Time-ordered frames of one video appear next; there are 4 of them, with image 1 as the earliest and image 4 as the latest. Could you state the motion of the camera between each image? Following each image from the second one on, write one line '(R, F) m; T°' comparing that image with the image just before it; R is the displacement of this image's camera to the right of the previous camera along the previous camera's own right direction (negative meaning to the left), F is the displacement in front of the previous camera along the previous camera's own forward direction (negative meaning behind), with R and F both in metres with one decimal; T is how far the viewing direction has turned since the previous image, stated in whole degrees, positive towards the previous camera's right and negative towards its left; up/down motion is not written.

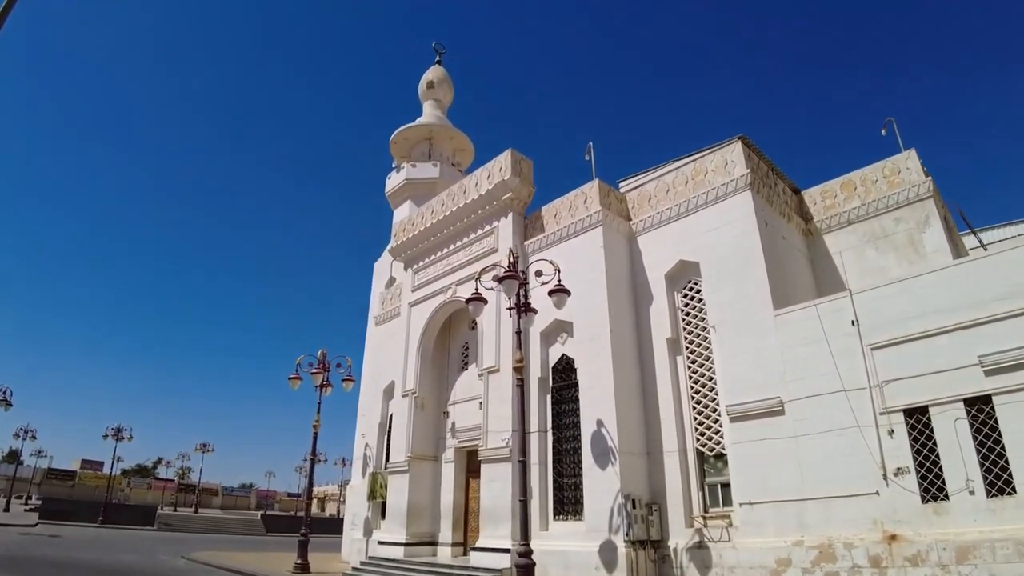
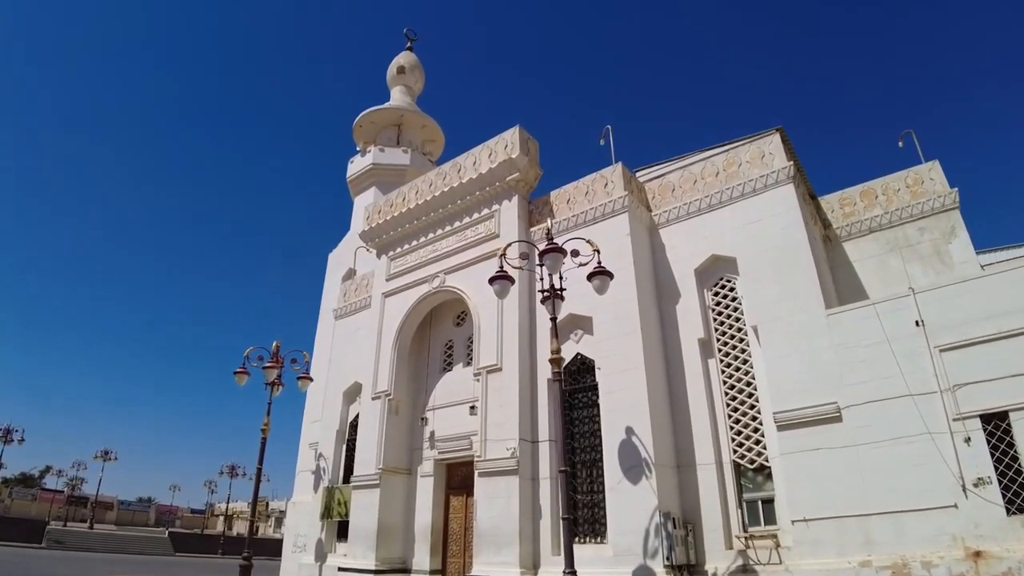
(-1.4, +1.4) m; +7°
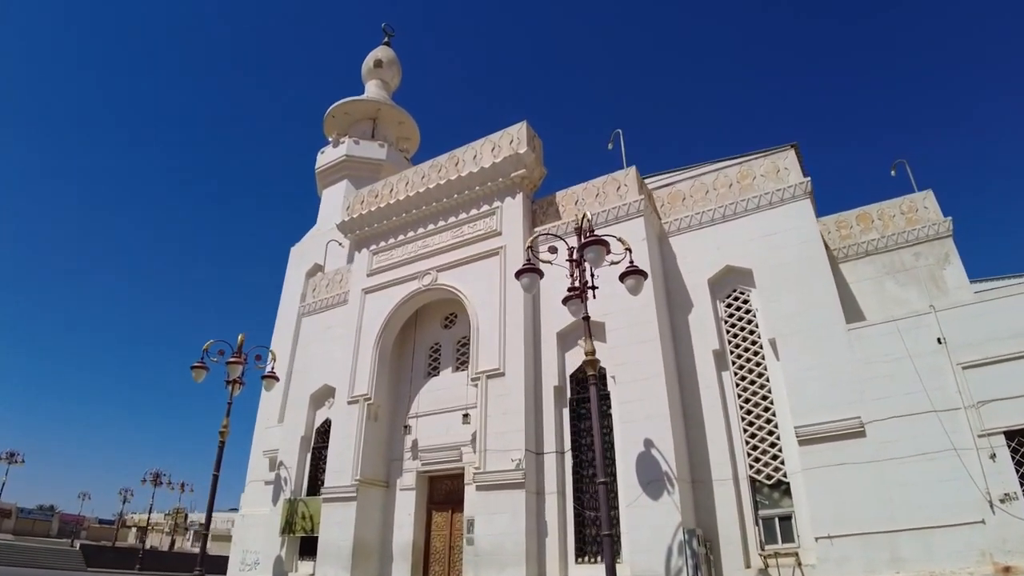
(-1.1, +0.7) m; +6°
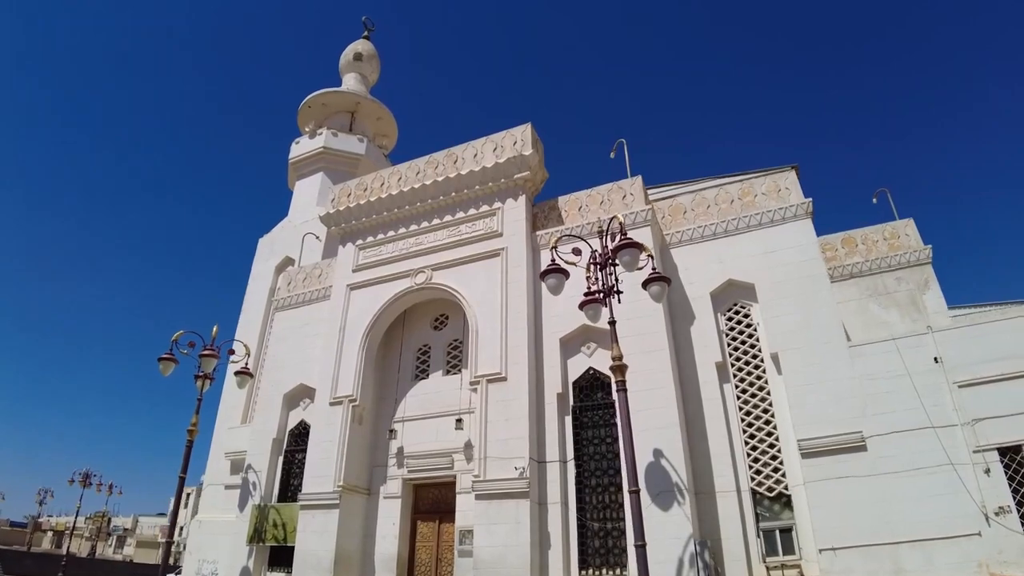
(-0.9, +0.3) m; +5°
